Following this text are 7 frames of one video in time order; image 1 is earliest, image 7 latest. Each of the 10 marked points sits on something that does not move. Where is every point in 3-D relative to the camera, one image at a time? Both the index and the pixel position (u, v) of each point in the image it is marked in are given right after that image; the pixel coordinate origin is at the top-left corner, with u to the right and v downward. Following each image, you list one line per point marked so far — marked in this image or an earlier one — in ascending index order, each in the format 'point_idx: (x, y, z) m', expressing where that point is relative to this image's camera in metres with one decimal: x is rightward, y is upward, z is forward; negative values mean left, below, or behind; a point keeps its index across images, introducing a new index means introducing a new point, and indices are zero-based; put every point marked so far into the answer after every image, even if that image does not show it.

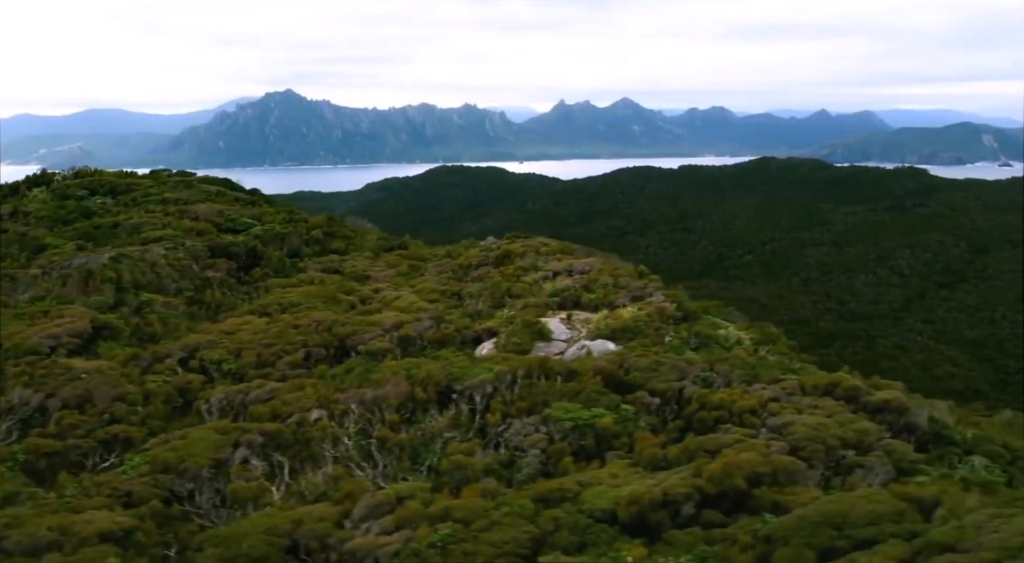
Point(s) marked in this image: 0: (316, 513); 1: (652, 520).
0: (-2.2, -2.6, +9.2) m
1: (+1.5, -2.6, +9.0) m
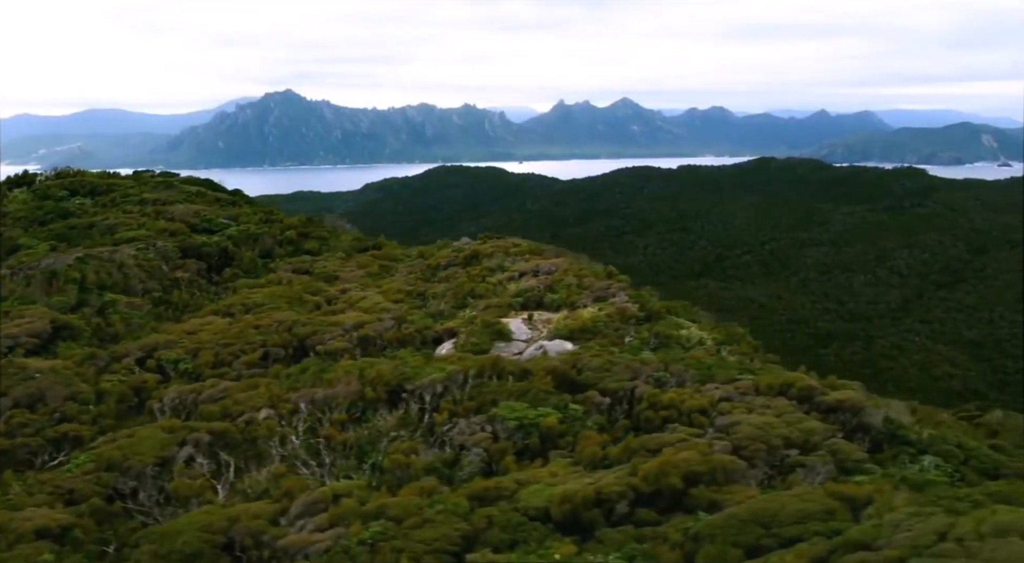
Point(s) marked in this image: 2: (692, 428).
0: (-3.0, -2.6, +9.3) m
1: (+0.8, -2.6, +9.1) m
2: (+2.6, -2.1, +11.5) m
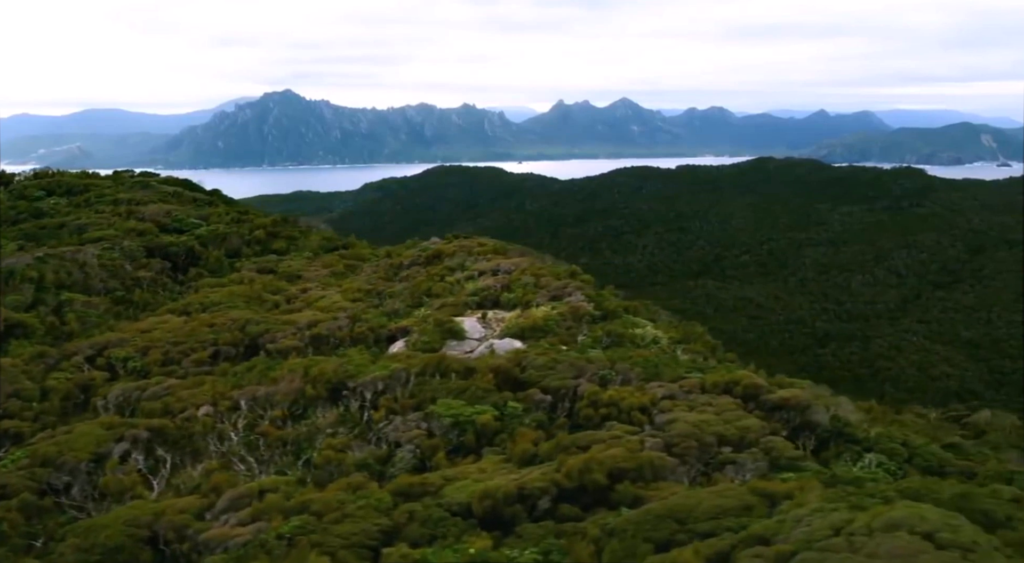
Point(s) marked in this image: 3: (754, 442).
0: (-3.9, -2.6, +9.4) m
1: (-0.1, -2.6, +9.2) m
2: (+1.7, -2.1, +11.7) m
3: (+3.4, -2.3, +11.5) m
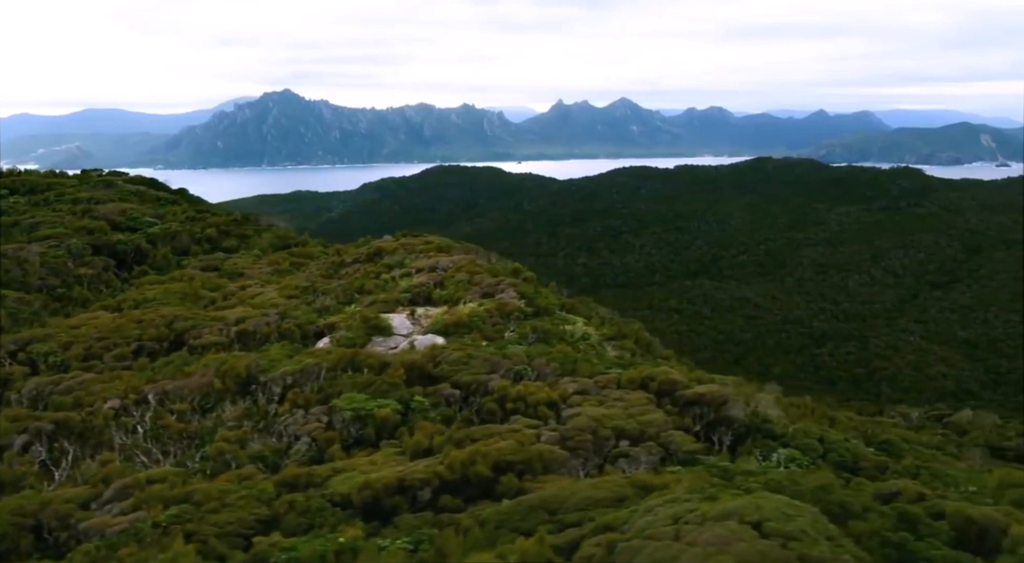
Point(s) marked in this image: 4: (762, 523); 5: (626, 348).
0: (-5.3, -2.5, +9.6) m
1: (-1.5, -2.6, +9.4) m
2: (+0.3, -2.0, +11.8) m
3: (+2.0, -2.2, +11.7) m
4: (+2.2, -2.1, +7.0) m
5: (+2.3, -1.3, +16.4) m
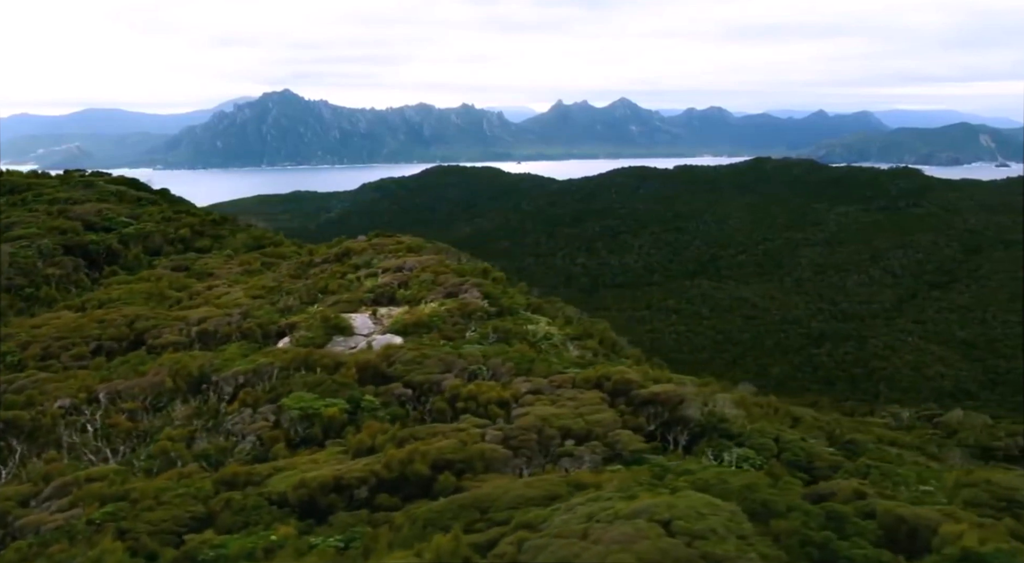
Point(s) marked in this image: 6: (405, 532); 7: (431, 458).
0: (-6.0, -2.5, +9.7) m
1: (-2.2, -2.6, +9.5) m
2: (-0.4, -2.0, +11.9) m
3: (+1.3, -2.2, +11.7) m
4: (+1.4, -2.1, +7.1) m
5: (+1.6, -1.4, +16.5) m
6: (-1.1, -2.7, +8.7) m
7: (-1.0, -2.2, +10.2) m
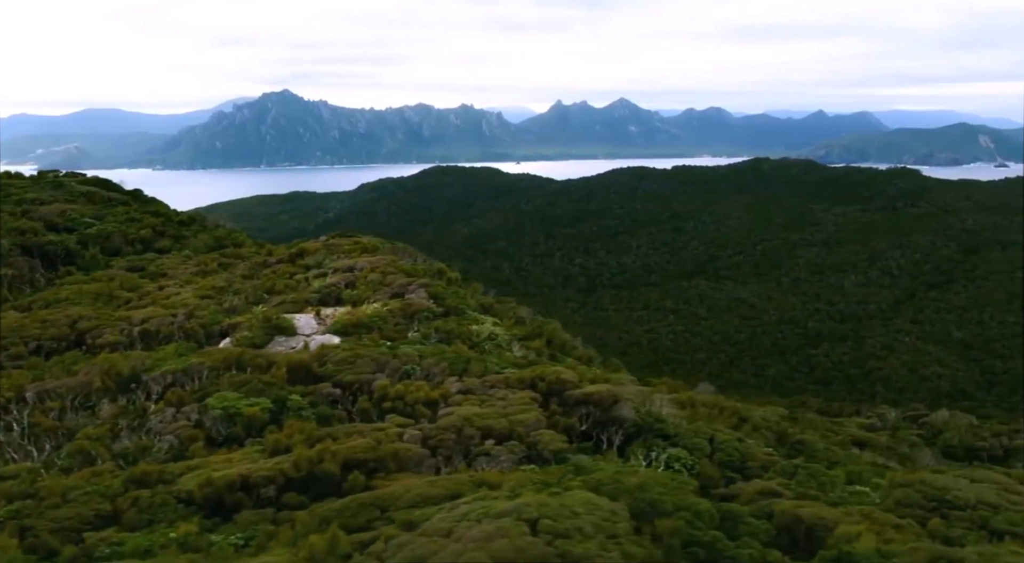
0: (-7.2, -2.5, +9.9) m
1: (-3.4, -2.6, +9.6) m
2: (-1.6, -2.0, +12.0) m
3: (+0.1, -2.2, +11.8) m
4: (+0.2, -2.1, +7.2) m
5: (+0.4, -1.4, +16.6) m
6: (-2.3, -2.7, +8.8) m
7: (-2.1, -2.2, +10.3) m
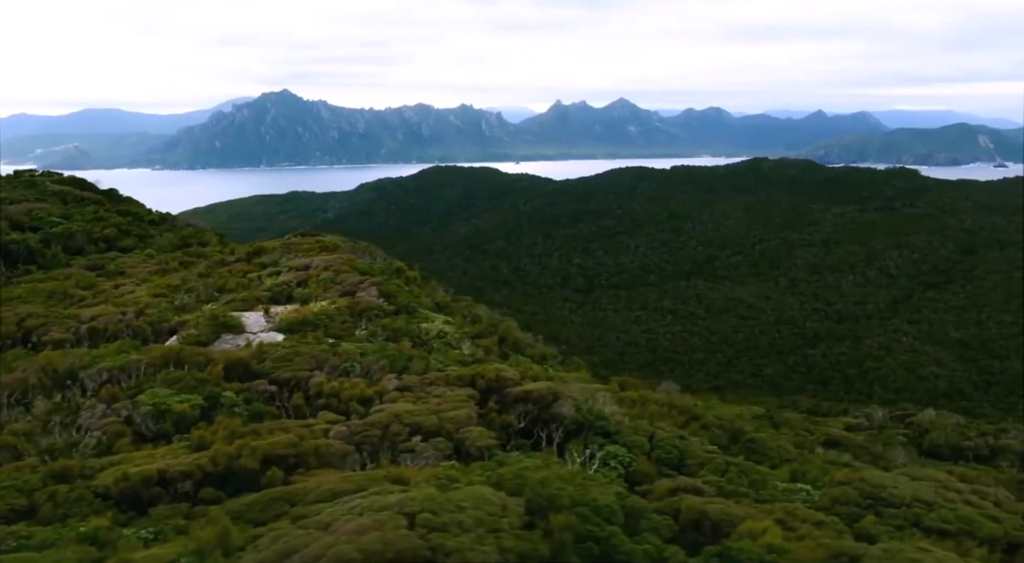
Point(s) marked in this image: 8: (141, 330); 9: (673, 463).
0: (-8.2, -2.5, +10.0) m
1: (-4.4, -2.6, +9.7) m
2: (-2.6, -2.0, +12.1) m
3: (-0.9, -2.2, +11.9) m
4: (-0.8, -2.1, +7.3) m
5: (-0.6, -1.3, +16.7) m
6: (-3.3, -2.7, +8.9) m
7: (-3.2, -2.2, +10.4) m
8: (-6.9, -0.9, +15.1) m
9: (+2.6, -3.0, +13.6) m
